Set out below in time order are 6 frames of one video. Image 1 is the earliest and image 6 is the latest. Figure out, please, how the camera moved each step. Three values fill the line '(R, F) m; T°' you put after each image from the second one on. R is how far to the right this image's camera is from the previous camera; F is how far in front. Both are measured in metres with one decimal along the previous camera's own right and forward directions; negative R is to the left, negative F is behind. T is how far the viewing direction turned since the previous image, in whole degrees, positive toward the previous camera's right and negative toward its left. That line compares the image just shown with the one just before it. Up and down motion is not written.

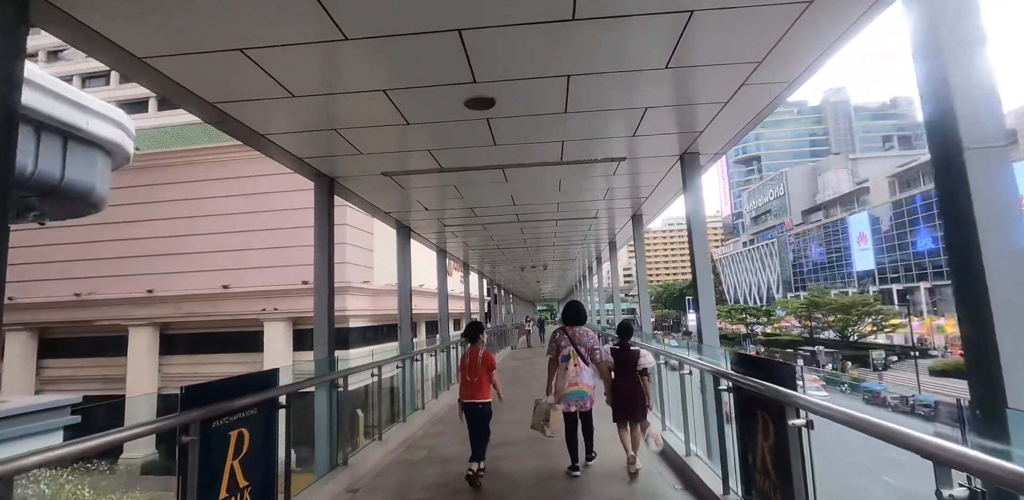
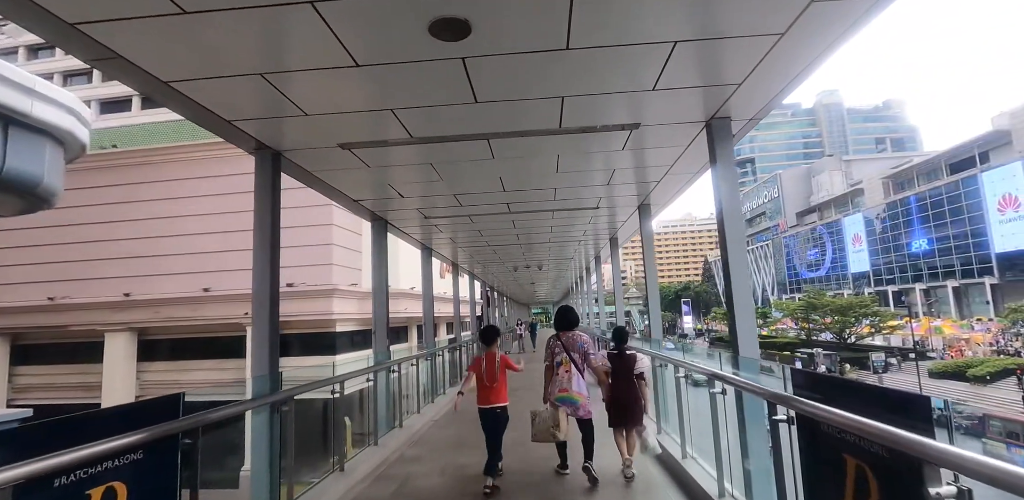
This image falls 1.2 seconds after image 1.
(0.0, +0.3) m; +1°
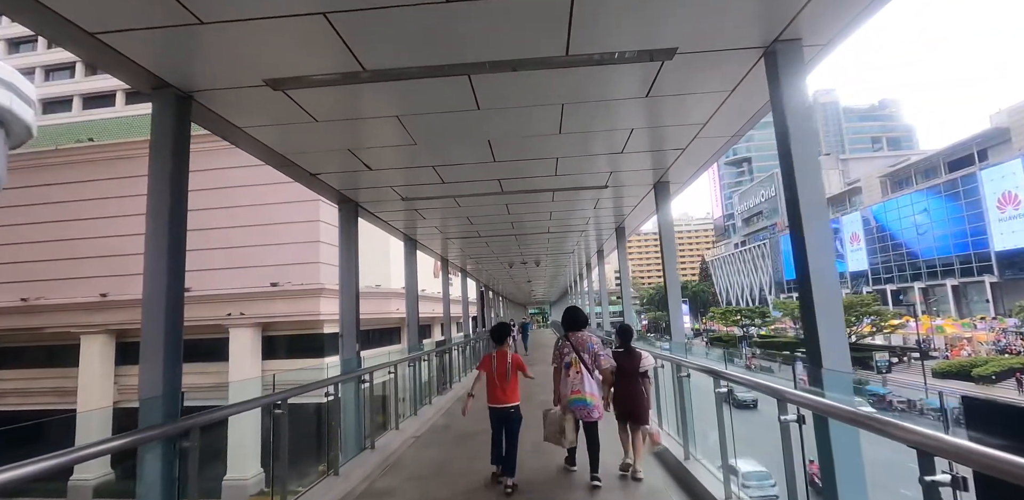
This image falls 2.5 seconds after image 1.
(0.0, +0.3) m; 0°
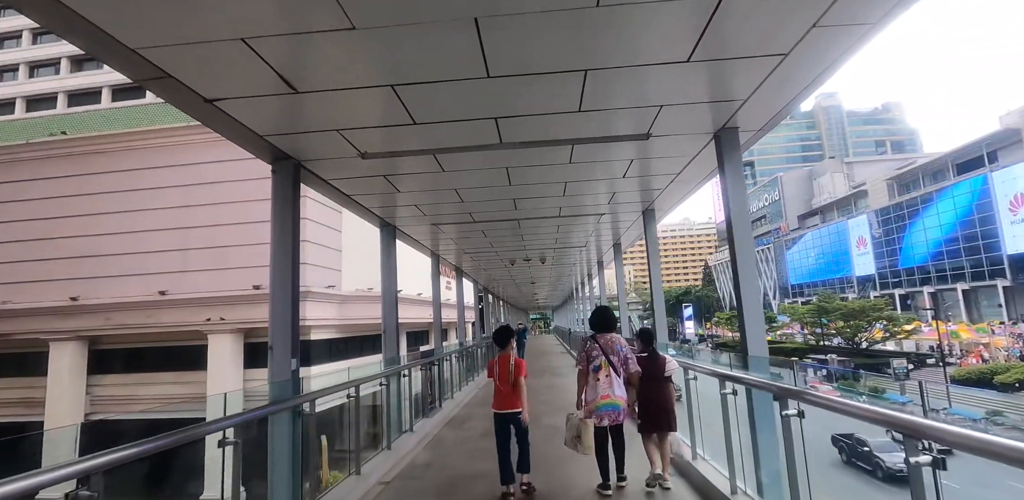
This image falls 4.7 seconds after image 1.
(0.0, +0.5) m; 0°
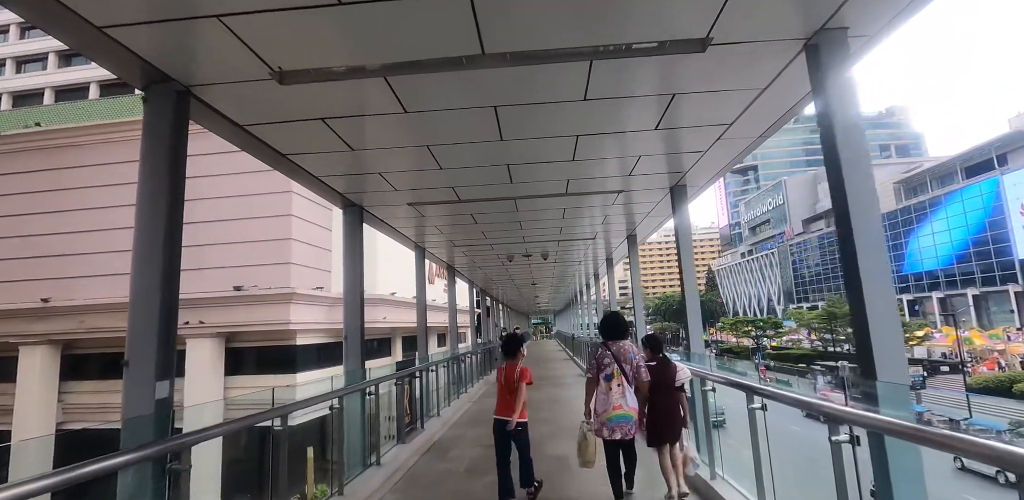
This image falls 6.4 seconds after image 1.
(0.0, +0.5) m; 0°
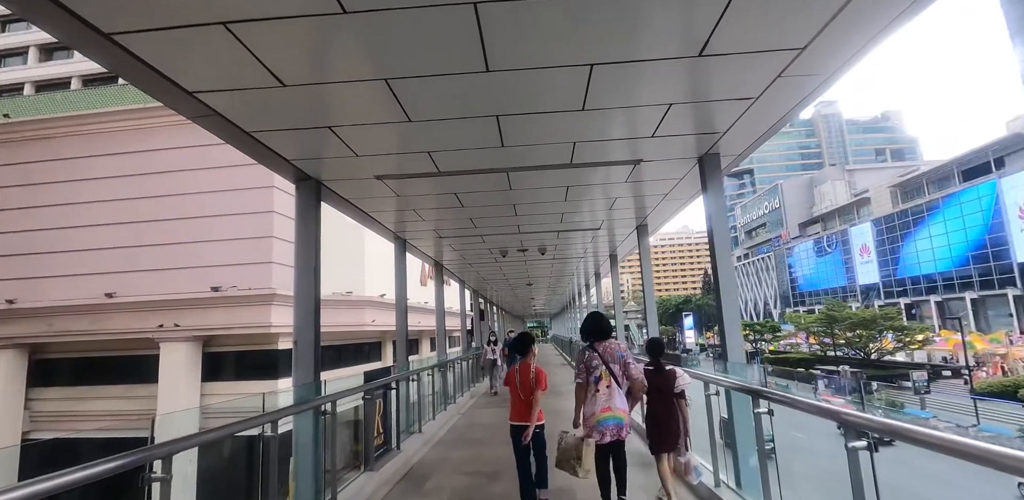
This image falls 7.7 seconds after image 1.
(0.0, +0.3) m; 0°
